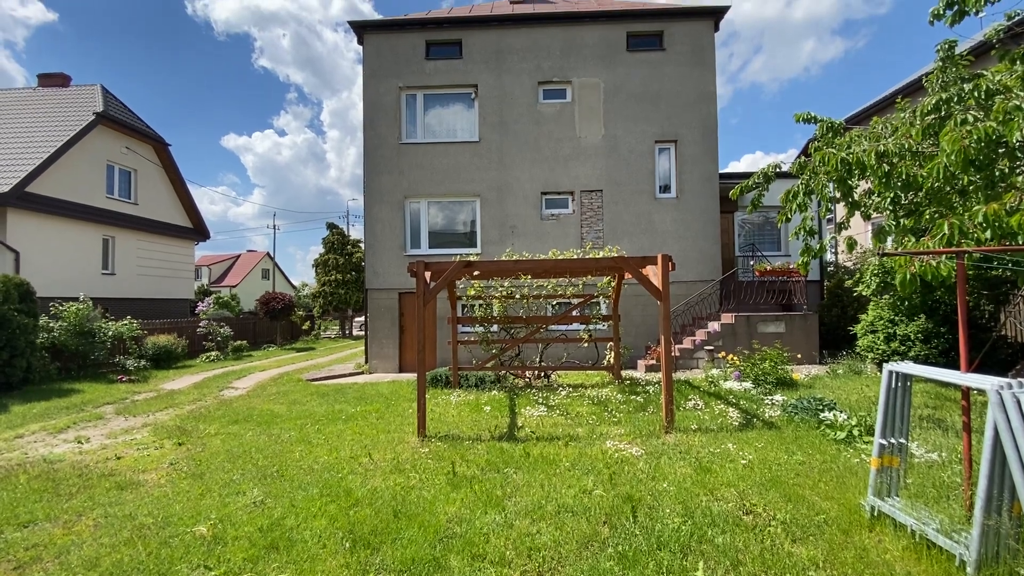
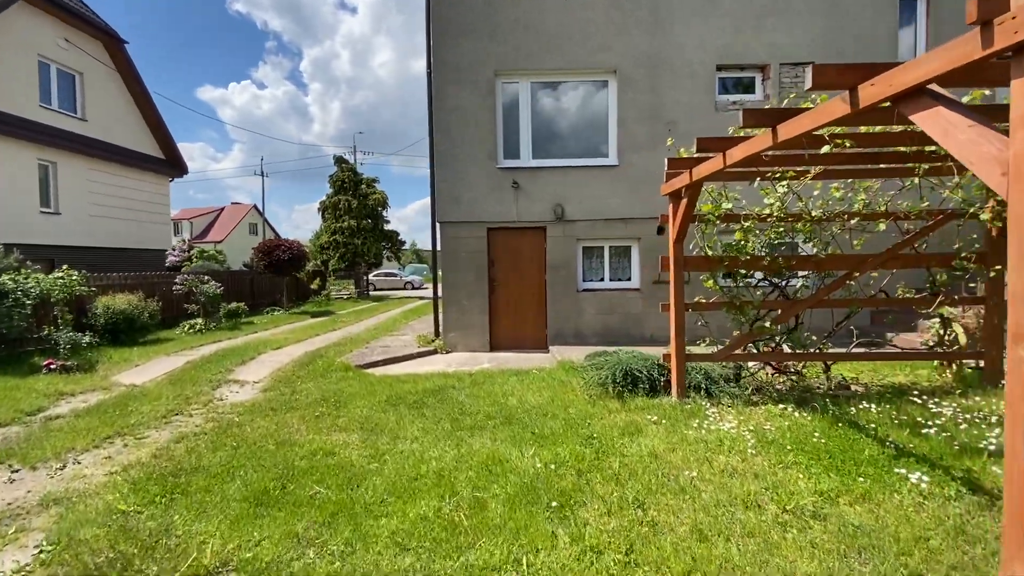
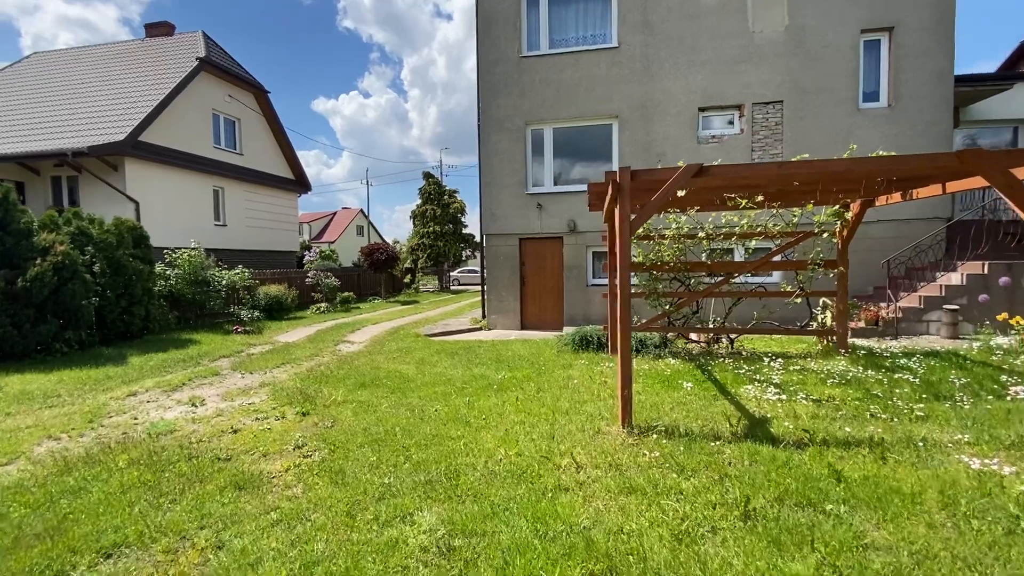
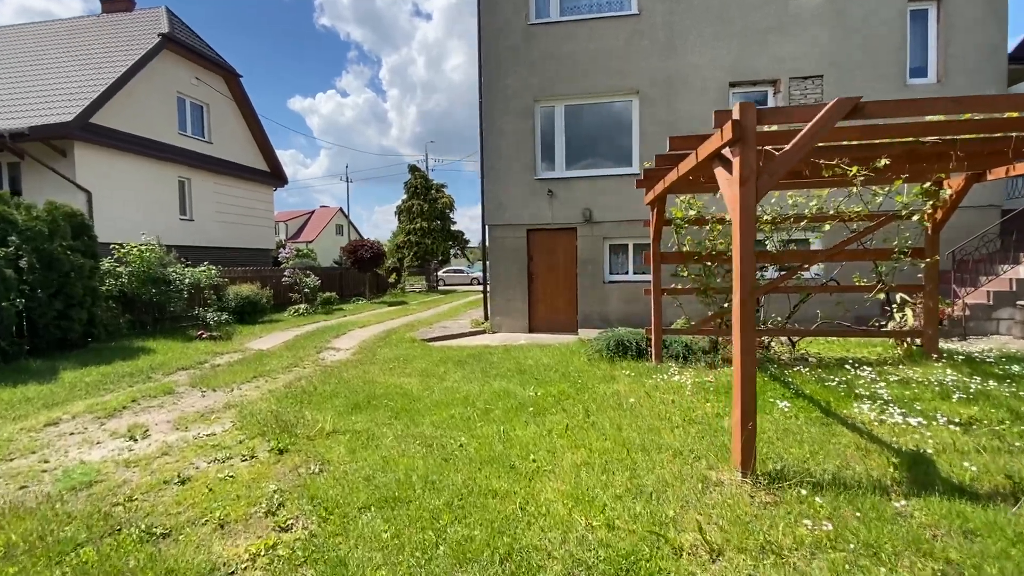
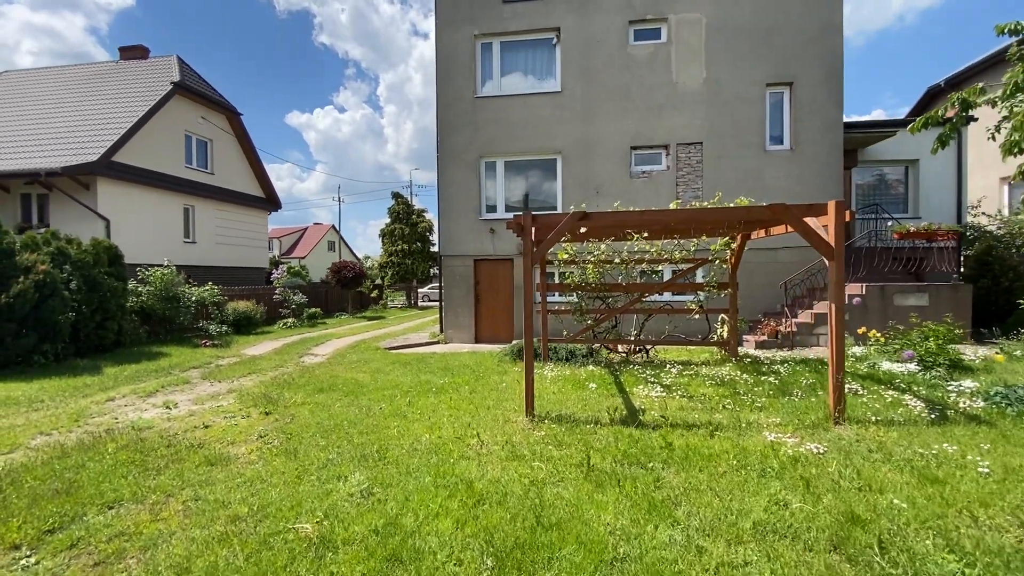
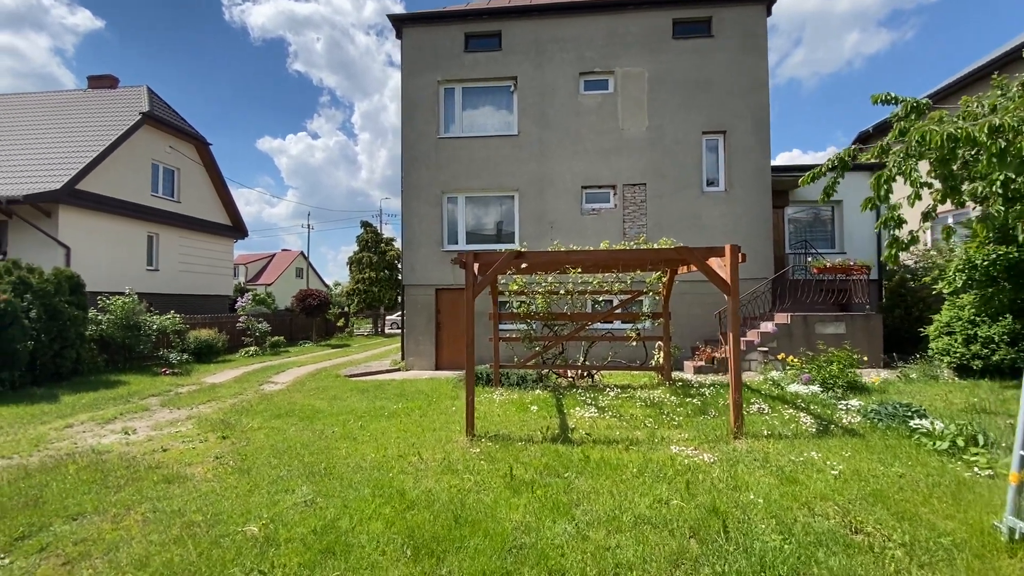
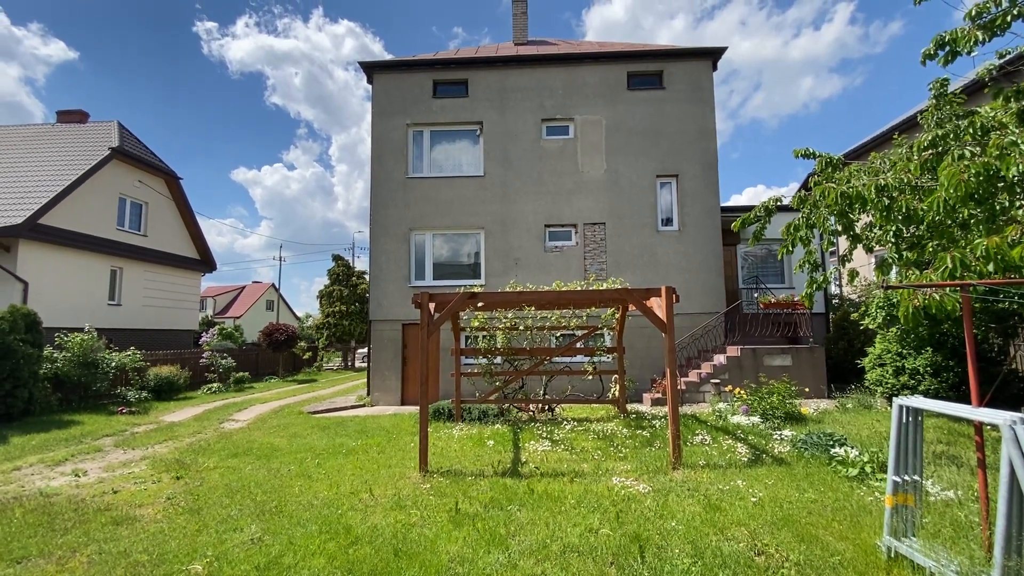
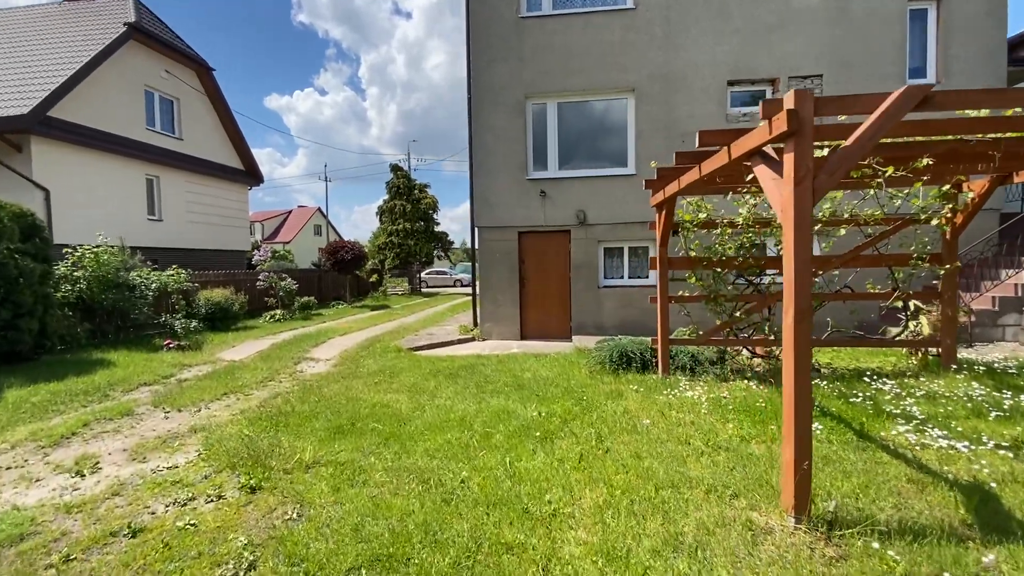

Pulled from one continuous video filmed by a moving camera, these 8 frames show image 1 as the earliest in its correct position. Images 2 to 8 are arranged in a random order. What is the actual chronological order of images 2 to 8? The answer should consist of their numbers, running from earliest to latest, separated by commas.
7, 6, 5, 3, 4, 8, 2
